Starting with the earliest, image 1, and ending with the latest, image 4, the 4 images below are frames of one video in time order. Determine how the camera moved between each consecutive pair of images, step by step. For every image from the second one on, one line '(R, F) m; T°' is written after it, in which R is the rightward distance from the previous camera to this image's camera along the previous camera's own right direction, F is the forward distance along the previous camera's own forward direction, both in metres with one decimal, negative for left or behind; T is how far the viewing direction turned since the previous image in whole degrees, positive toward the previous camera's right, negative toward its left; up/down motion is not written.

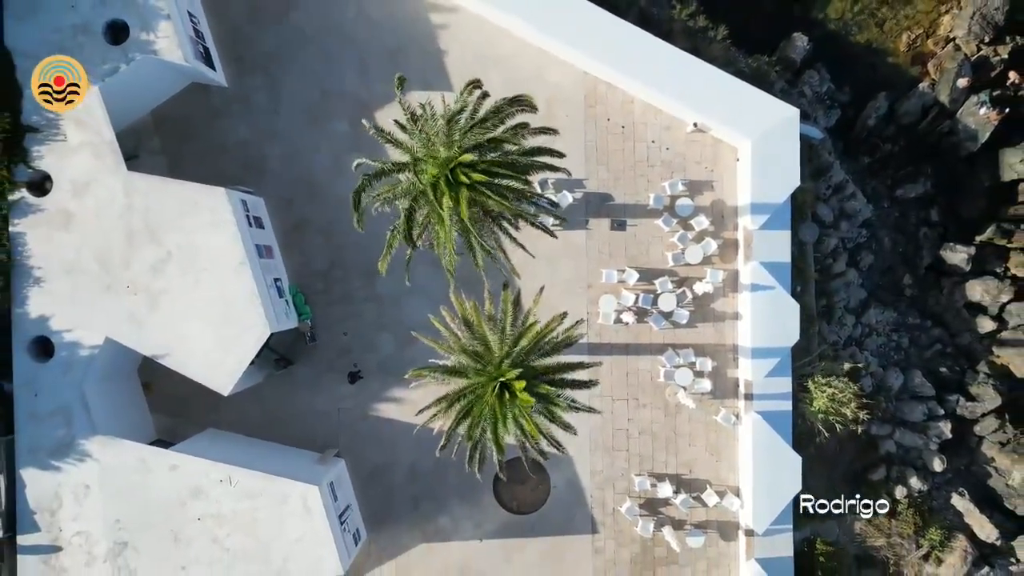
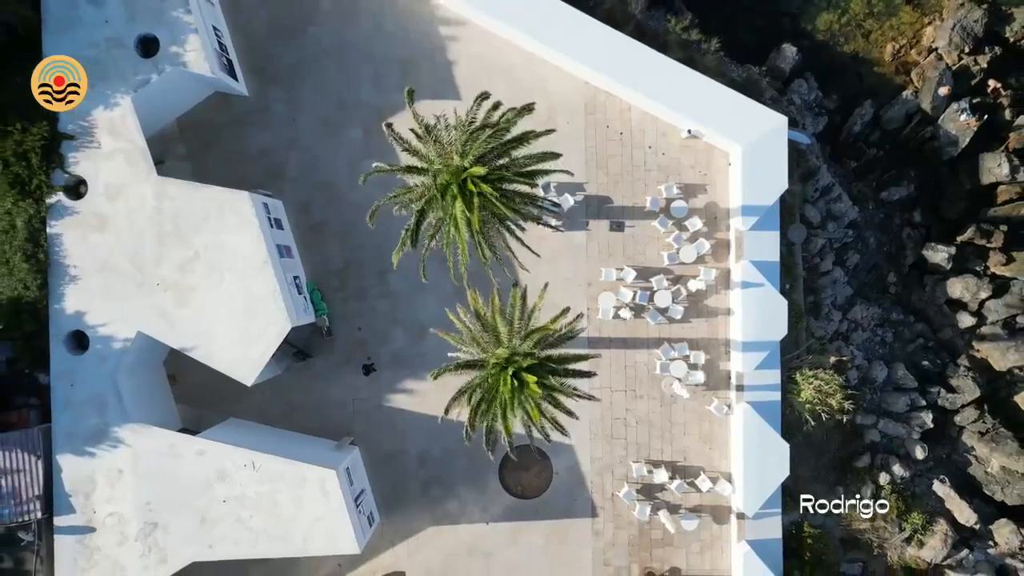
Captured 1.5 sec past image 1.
(-0.1, -0.9) m; 0°
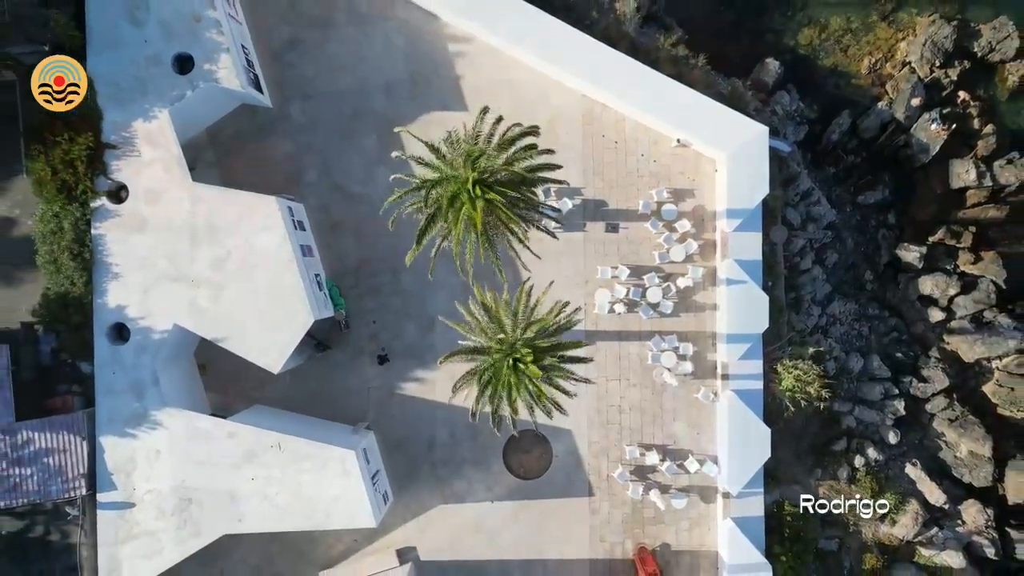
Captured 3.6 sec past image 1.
(-0.1, -1.3) m; 0°
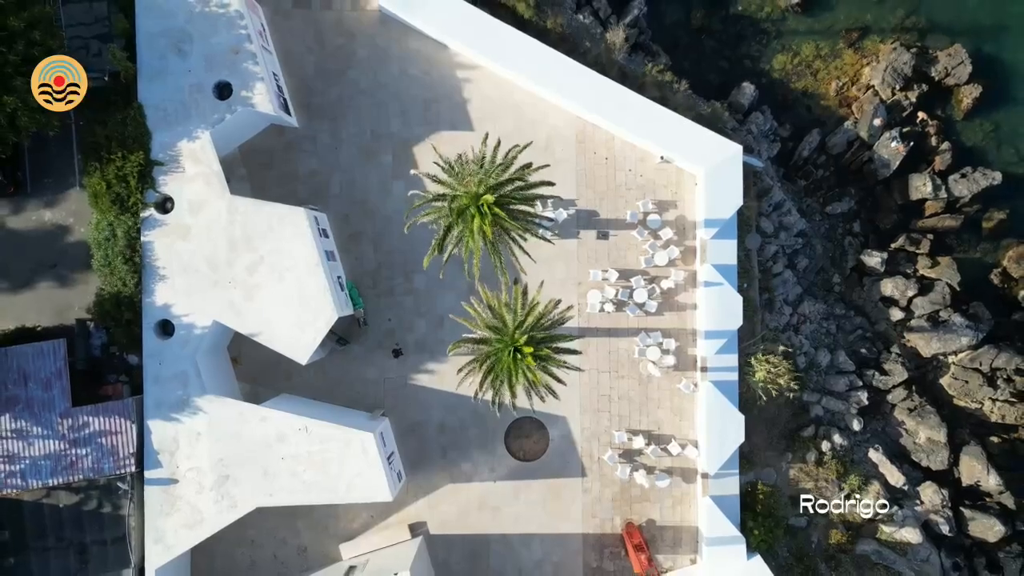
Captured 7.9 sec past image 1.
(0.0, -1.9) m; 0°
